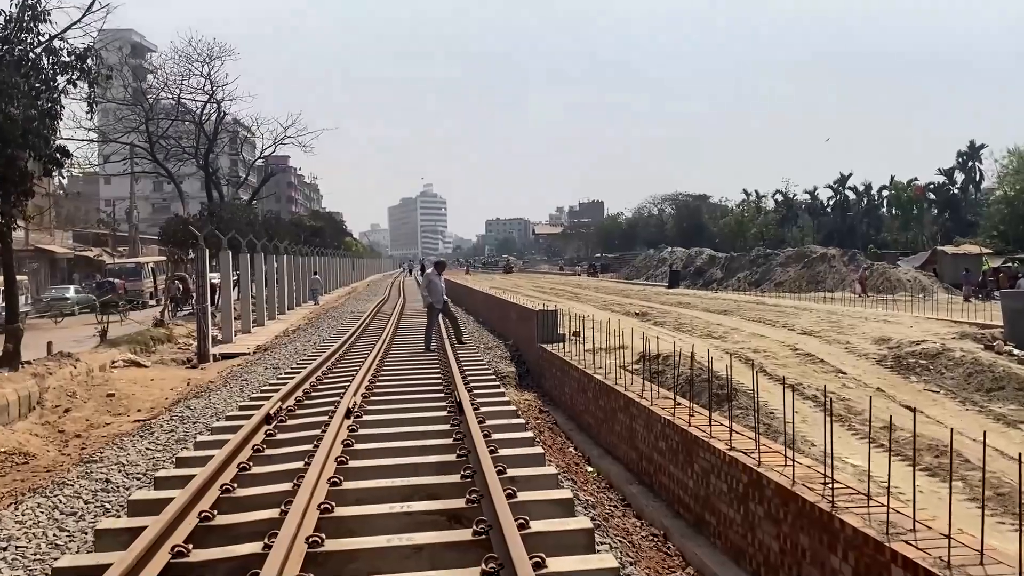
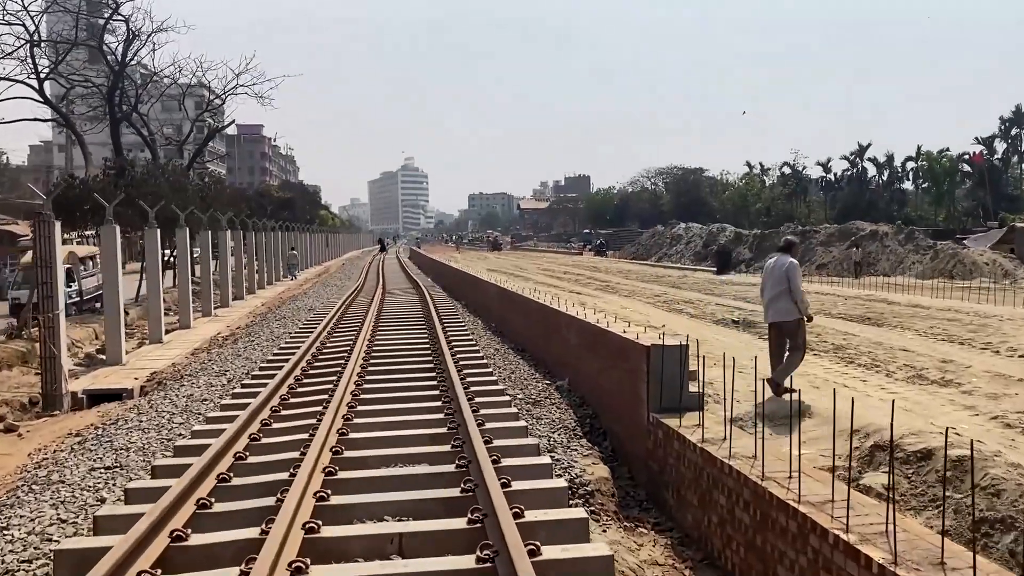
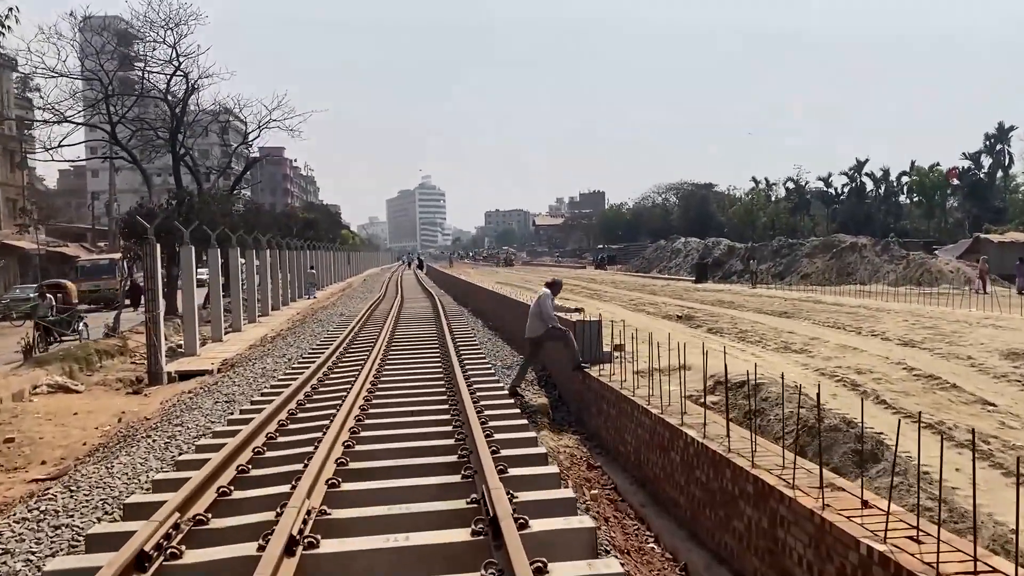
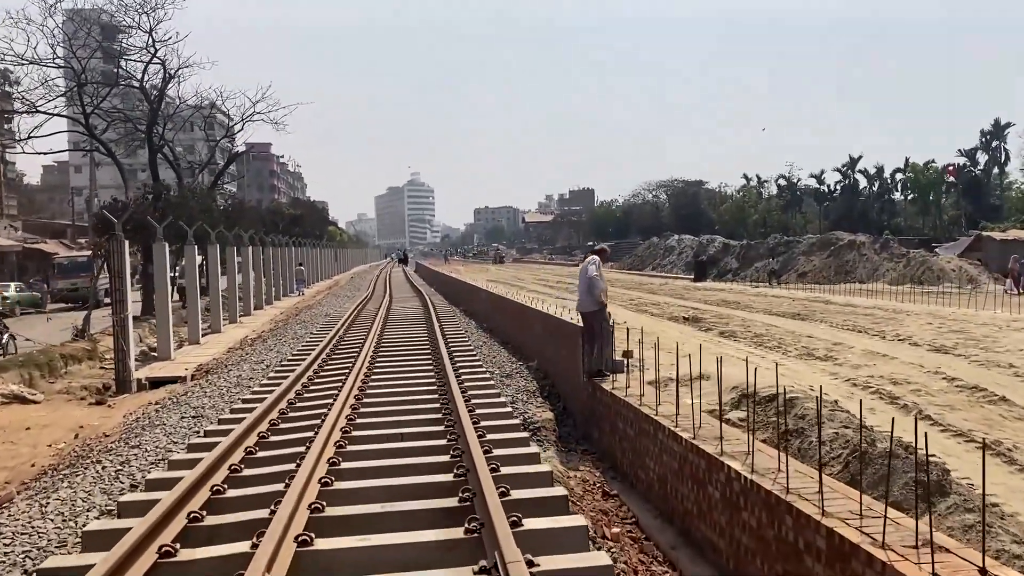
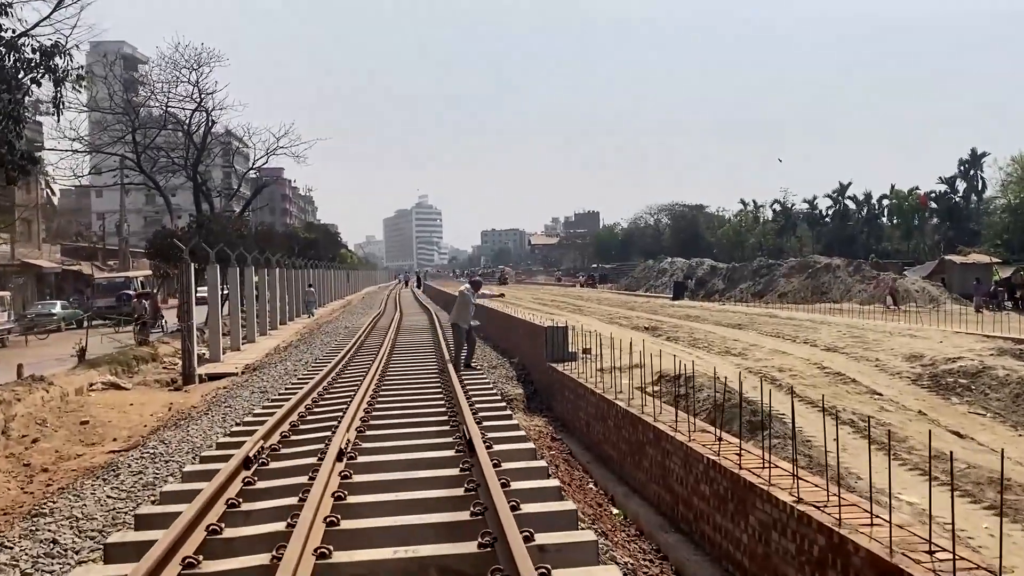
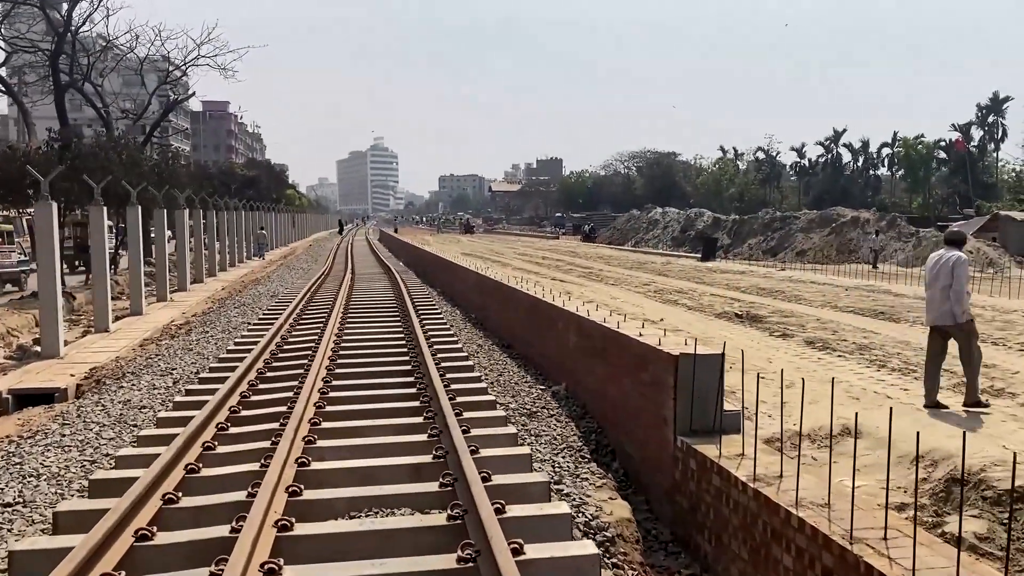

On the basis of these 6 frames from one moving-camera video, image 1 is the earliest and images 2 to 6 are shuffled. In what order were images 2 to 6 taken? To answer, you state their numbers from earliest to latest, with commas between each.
5, 3, 4, 2, 6
